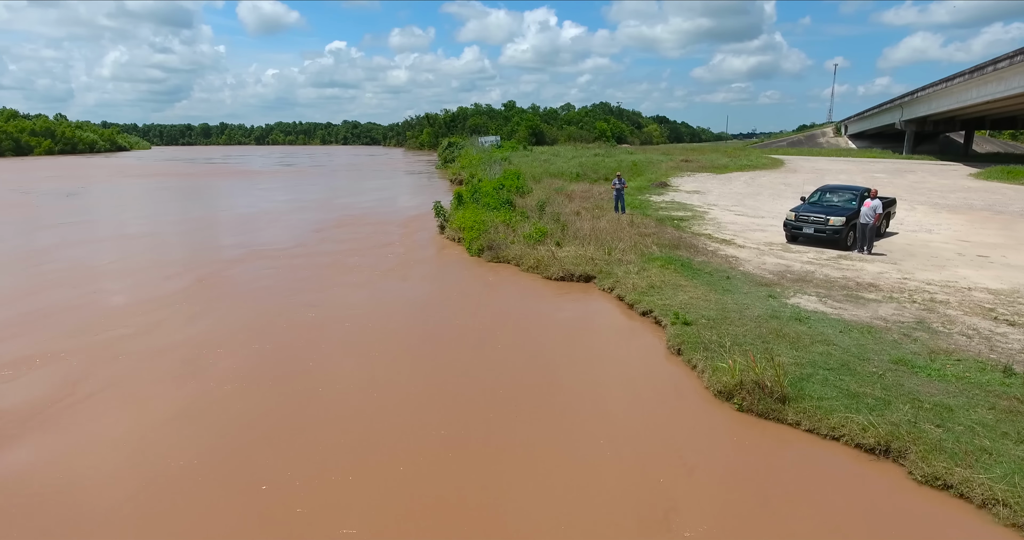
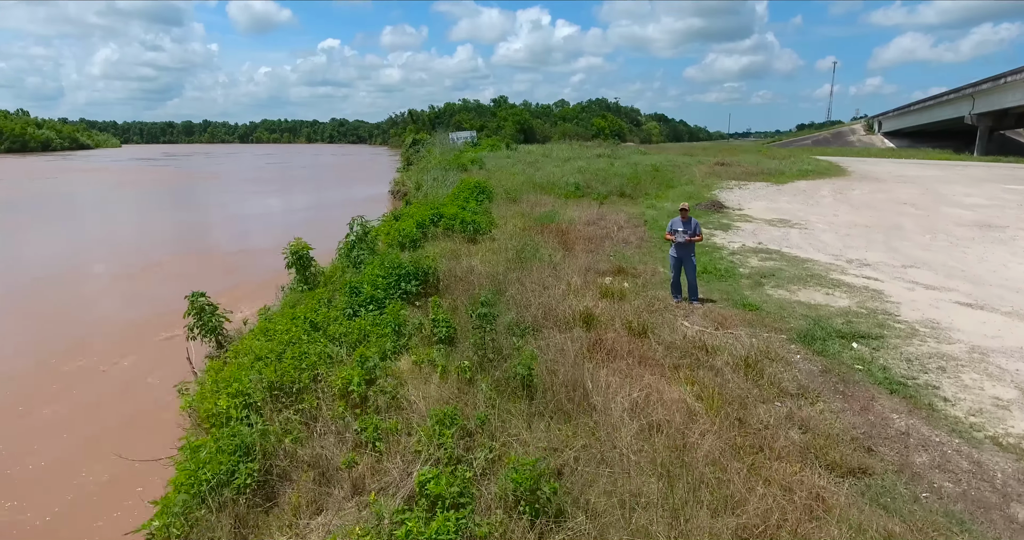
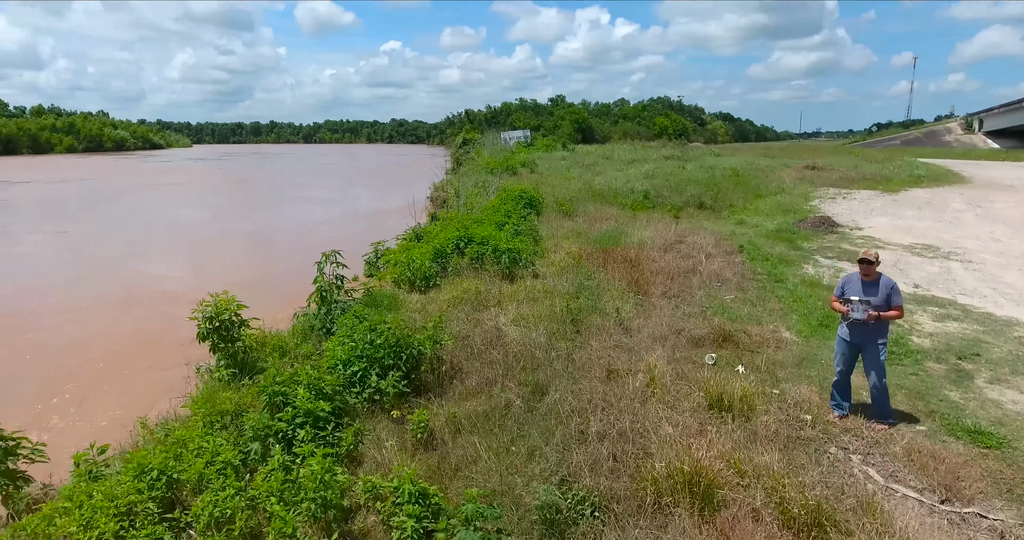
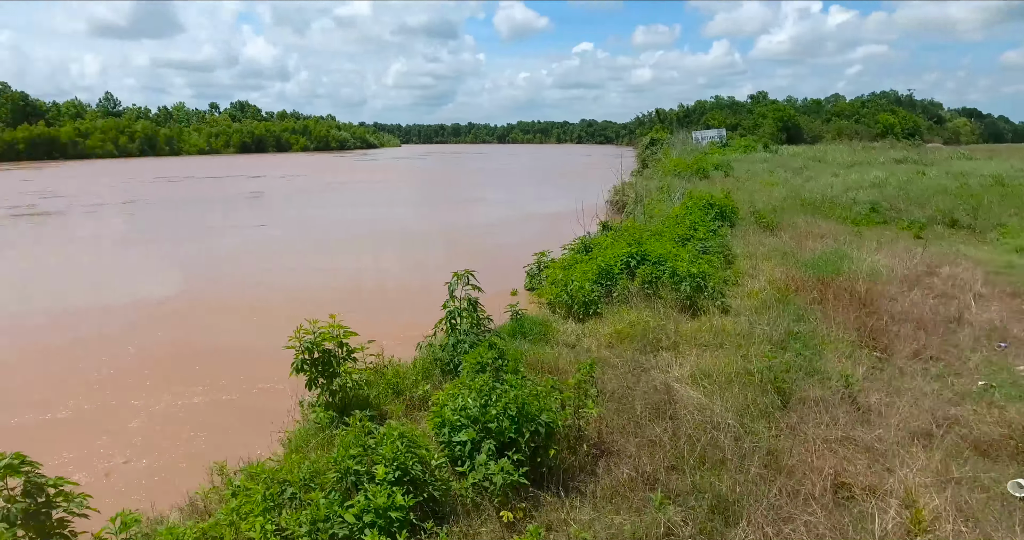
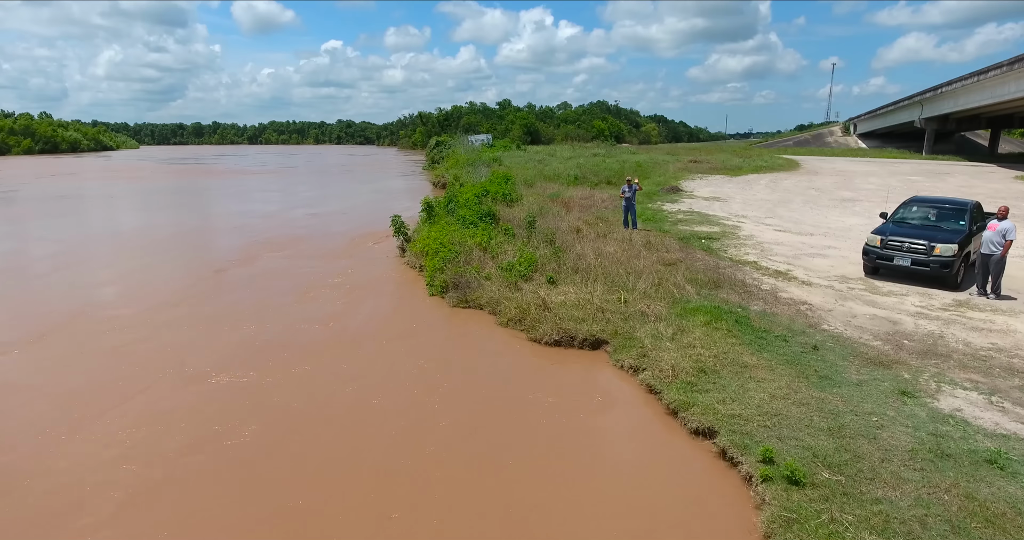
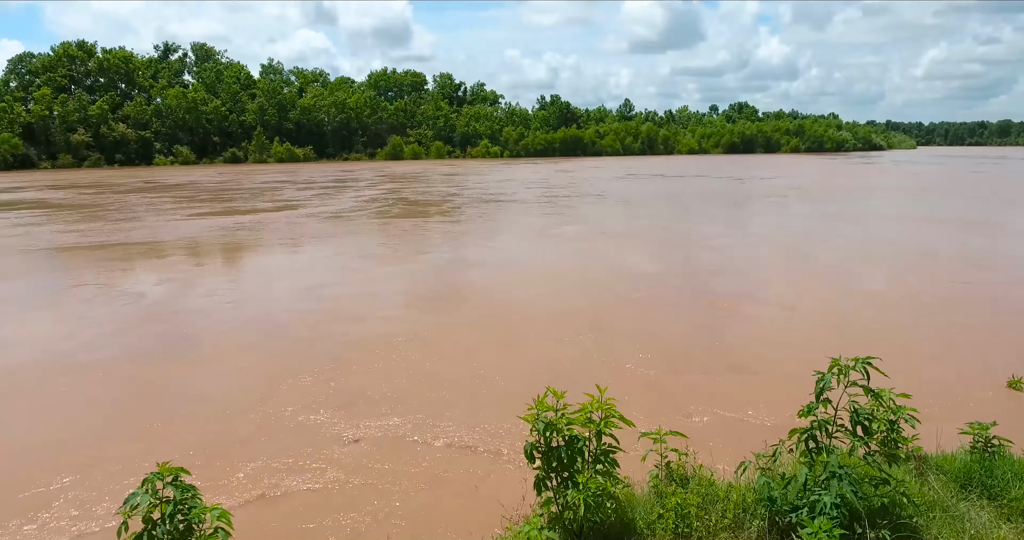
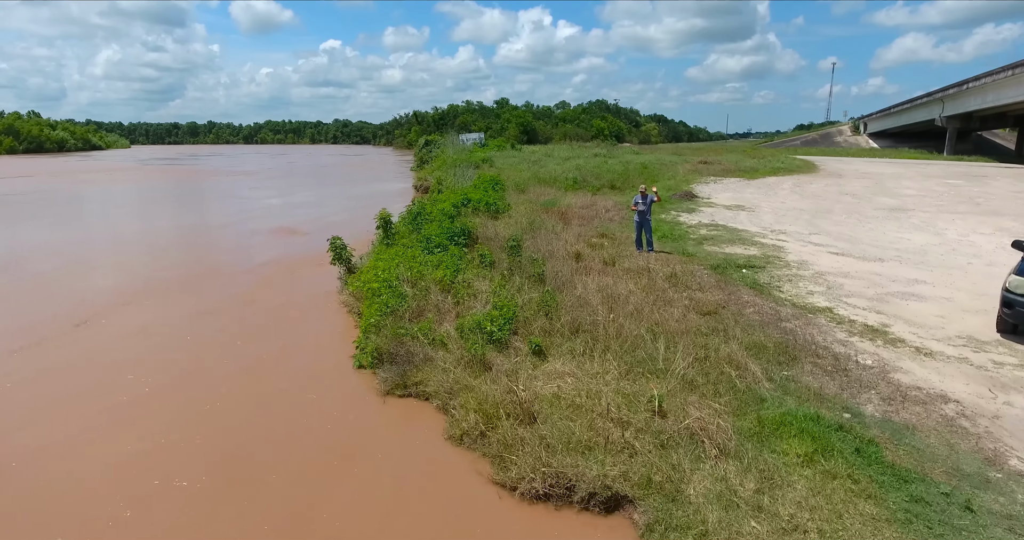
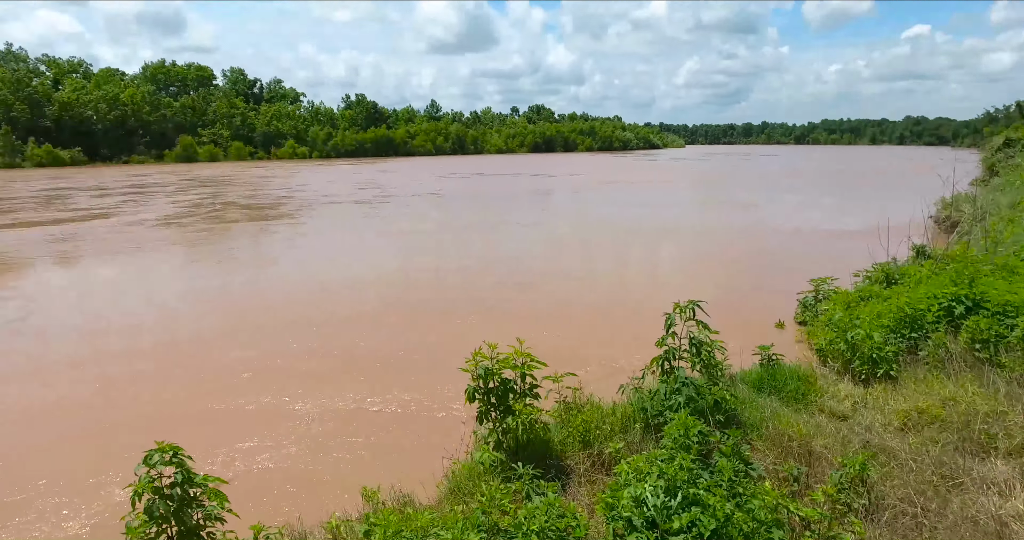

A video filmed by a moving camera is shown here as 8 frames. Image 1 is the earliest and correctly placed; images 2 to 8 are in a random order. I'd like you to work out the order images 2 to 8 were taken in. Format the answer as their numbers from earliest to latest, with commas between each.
5, 7, 2, 3, 4, 8, 6
